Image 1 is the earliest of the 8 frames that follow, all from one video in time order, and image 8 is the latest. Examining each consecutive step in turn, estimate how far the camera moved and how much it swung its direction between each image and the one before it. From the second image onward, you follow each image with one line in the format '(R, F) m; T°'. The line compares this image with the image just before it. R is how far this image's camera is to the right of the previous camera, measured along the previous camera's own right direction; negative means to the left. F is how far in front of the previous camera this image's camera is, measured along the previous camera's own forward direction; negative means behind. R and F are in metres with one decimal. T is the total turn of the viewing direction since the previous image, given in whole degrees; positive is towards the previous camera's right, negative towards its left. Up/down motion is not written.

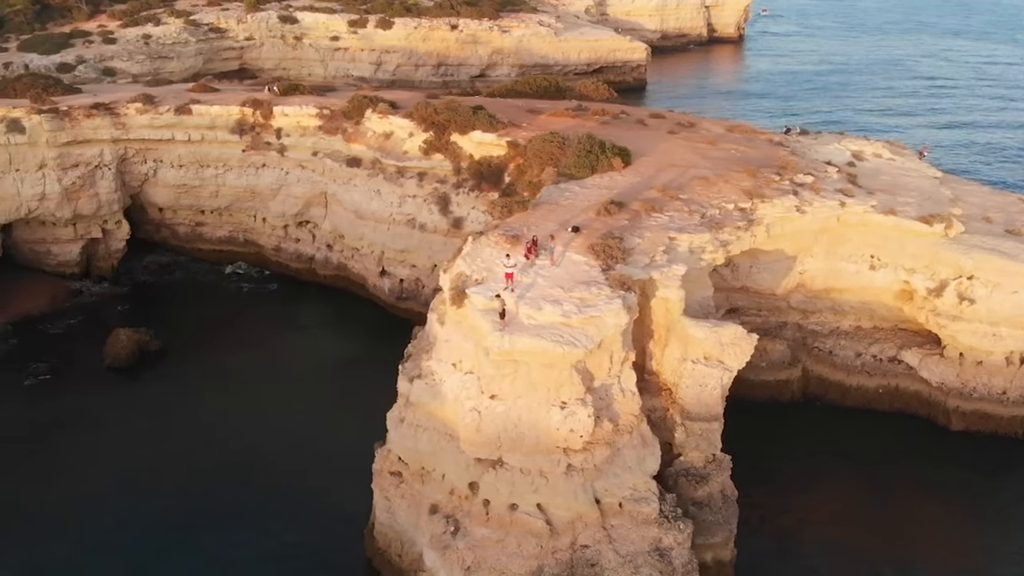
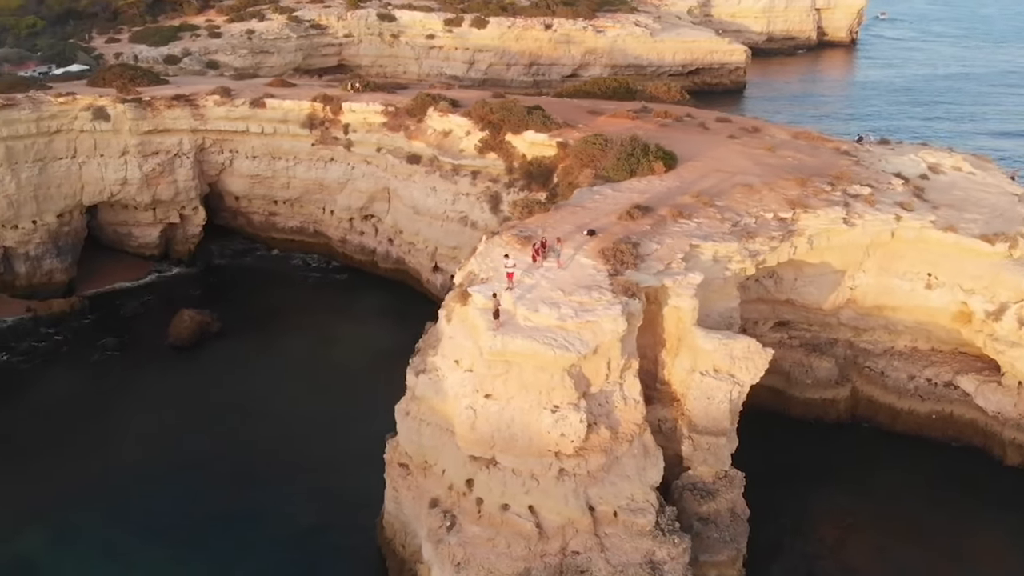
(+1.9, +0.1) m; -7°
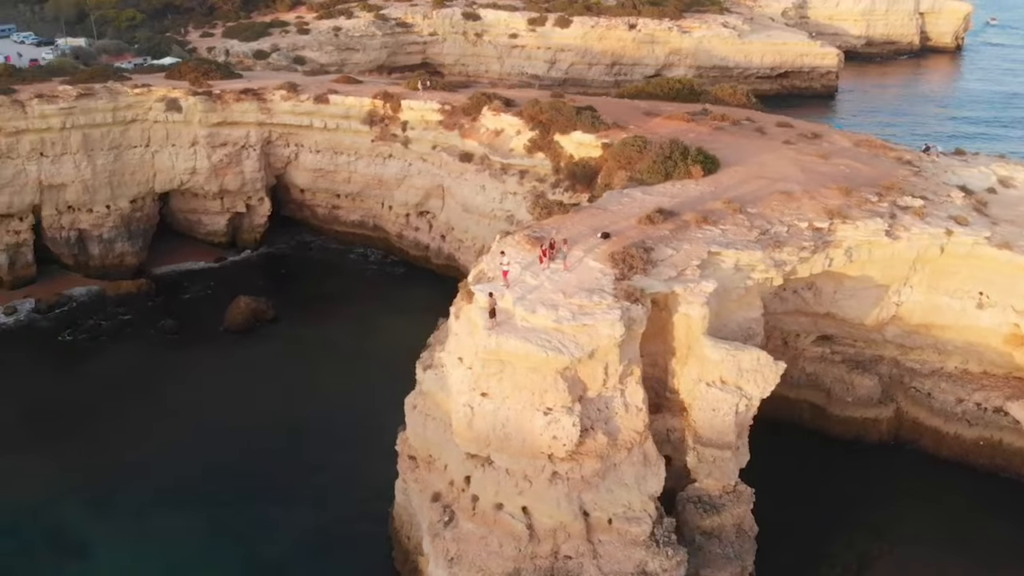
(+1.7, +0.1) m; -6°
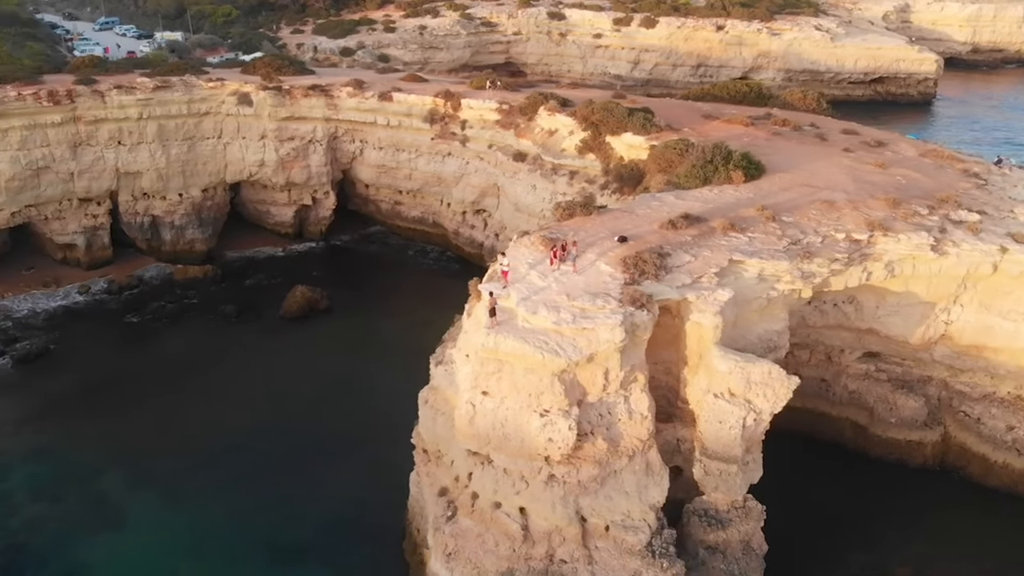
(+1.6, +0.1) m; -6°
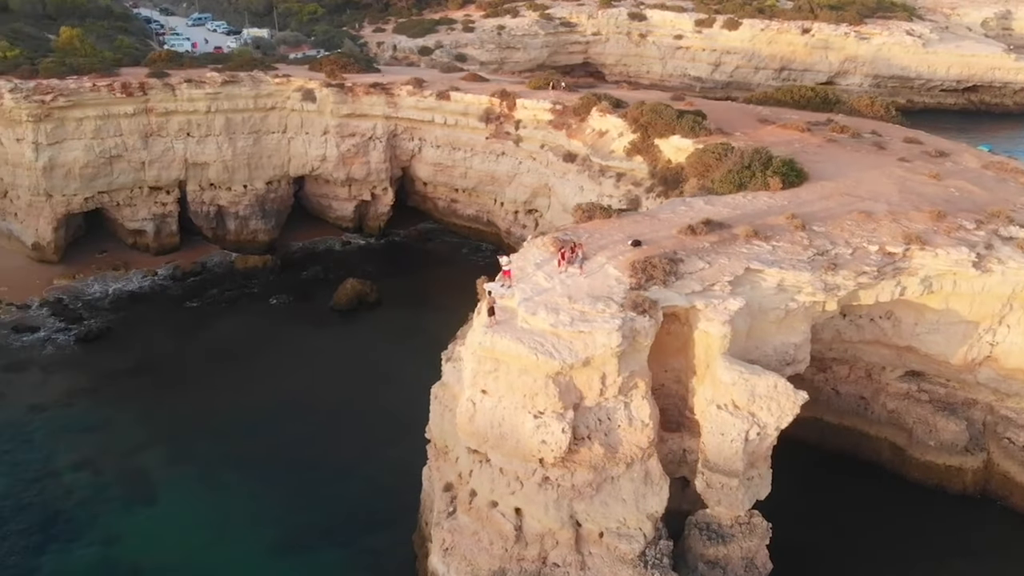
(+1.5, +0.1) m; -6°
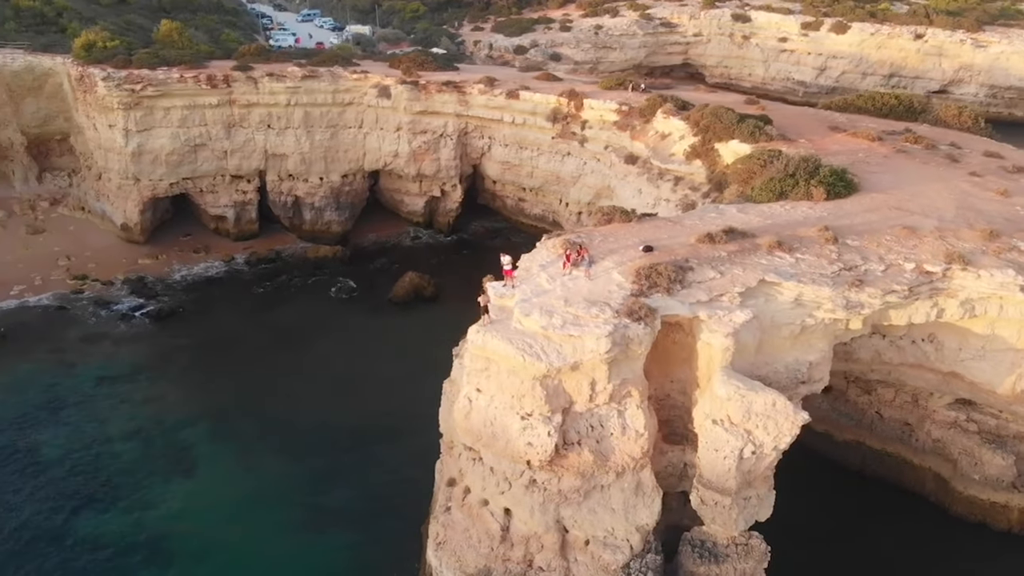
(+2.0, +0.2) m; -8°
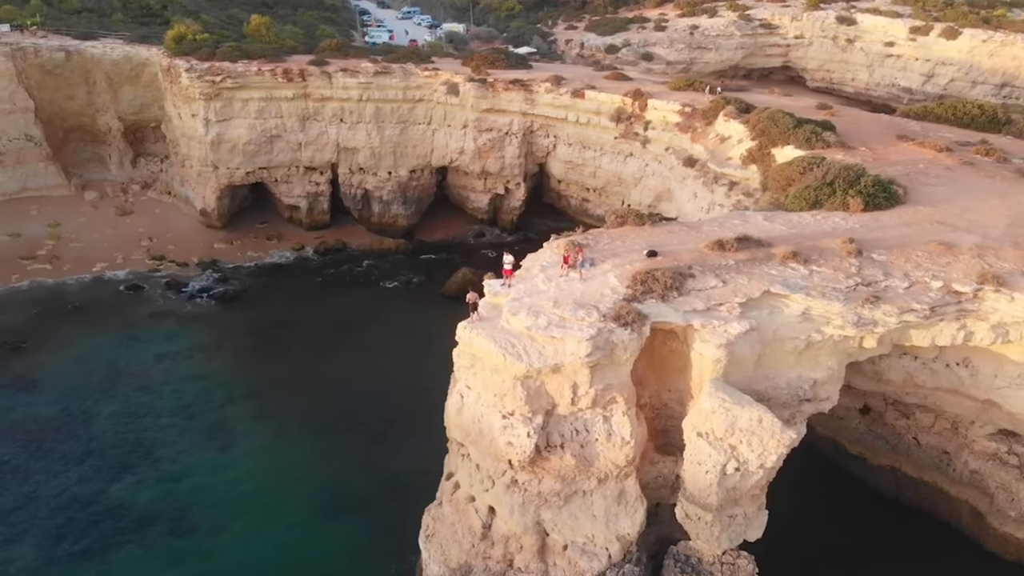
(+2.0, +0.2) m; -7°
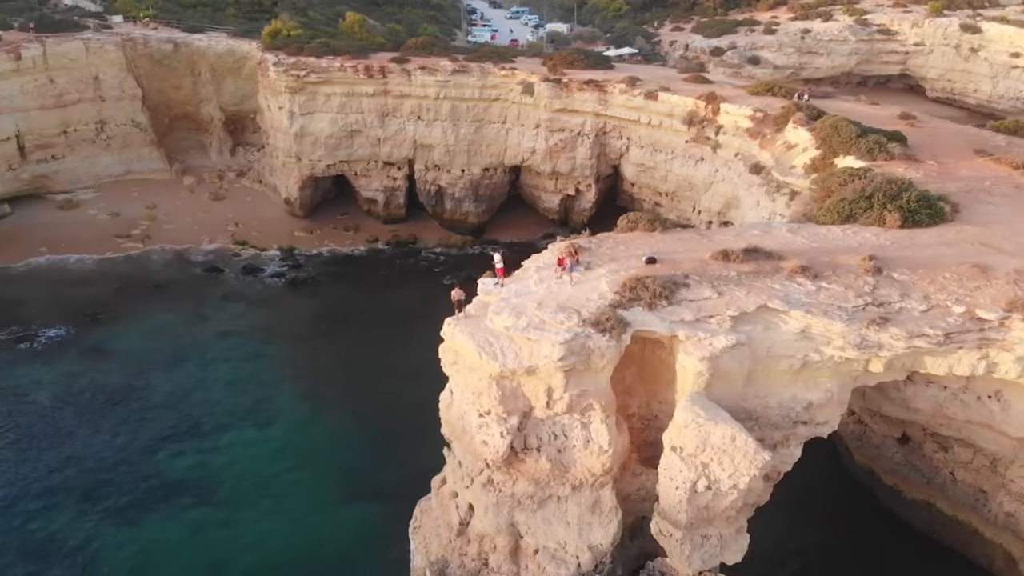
(+2.3, +0.2) m; -8°
